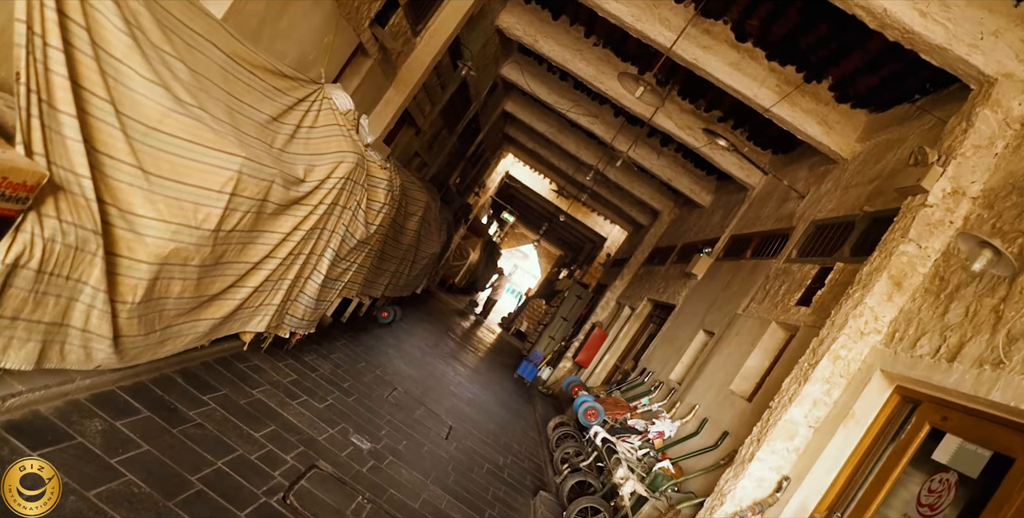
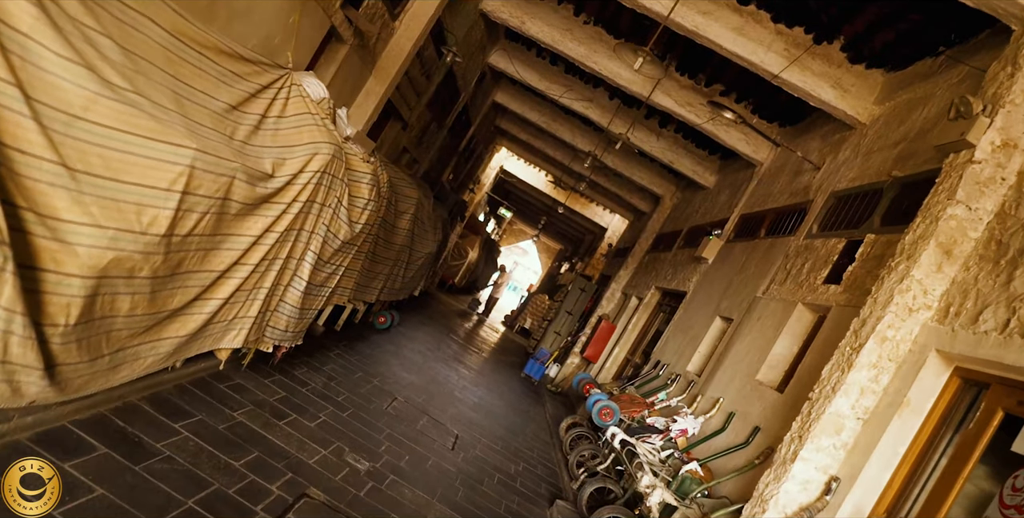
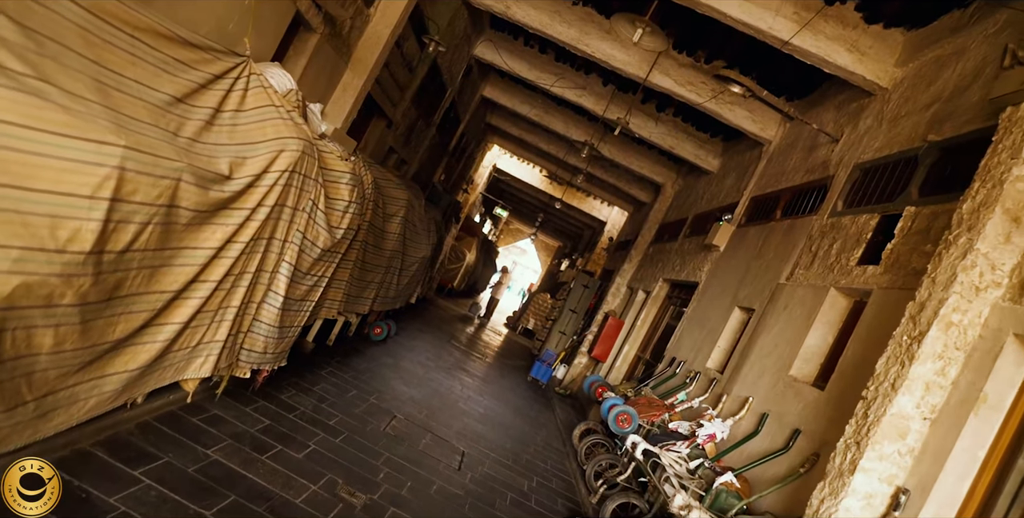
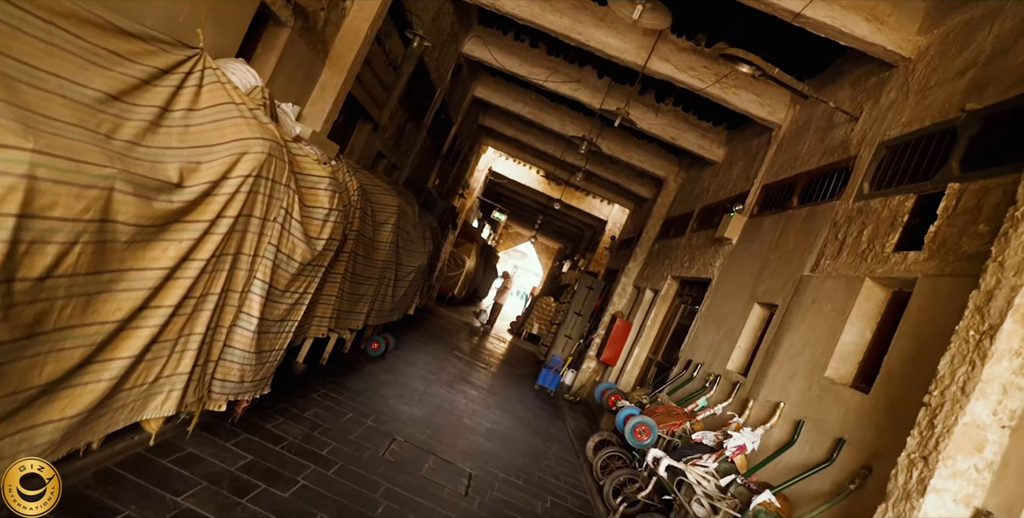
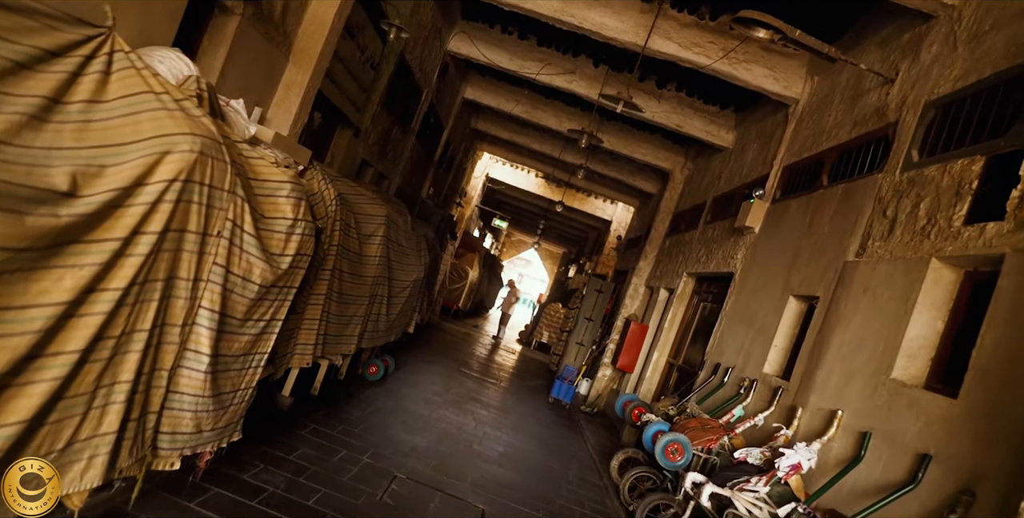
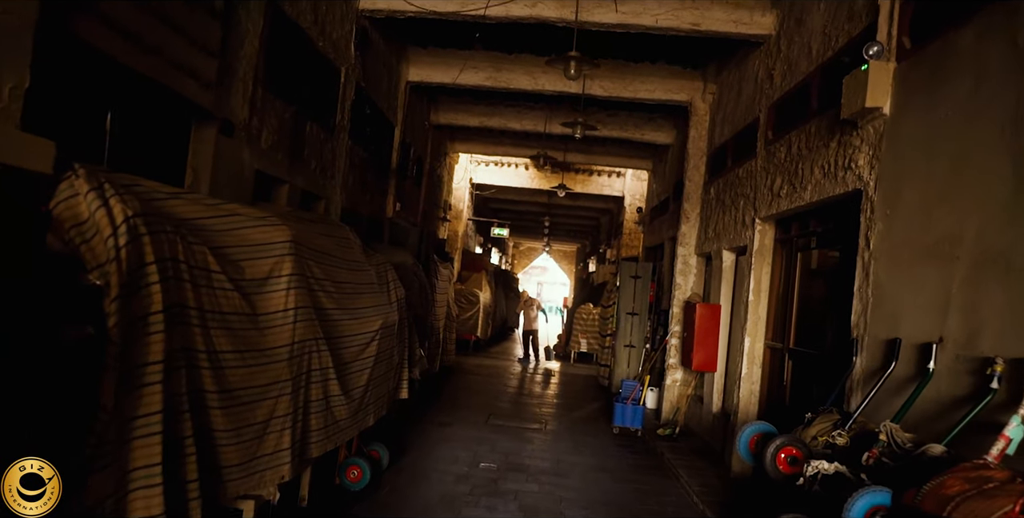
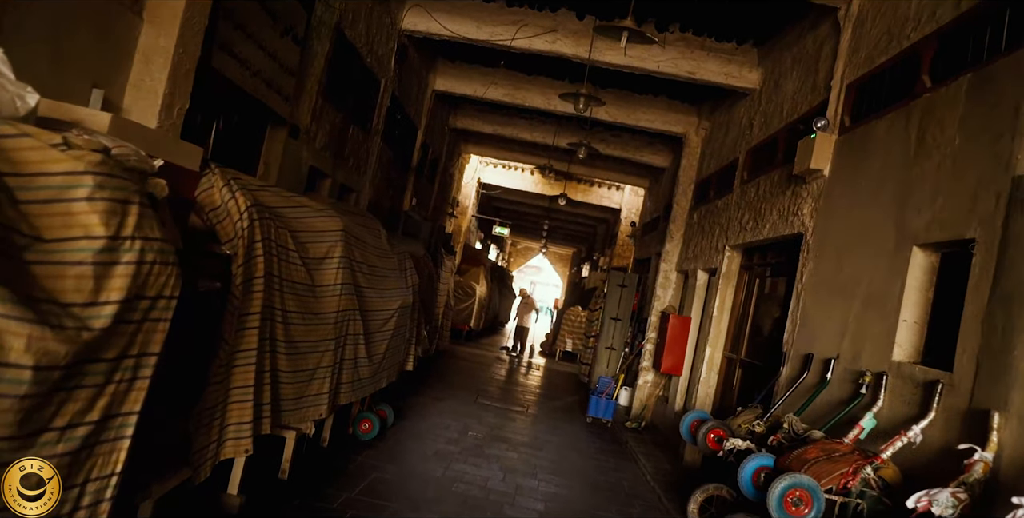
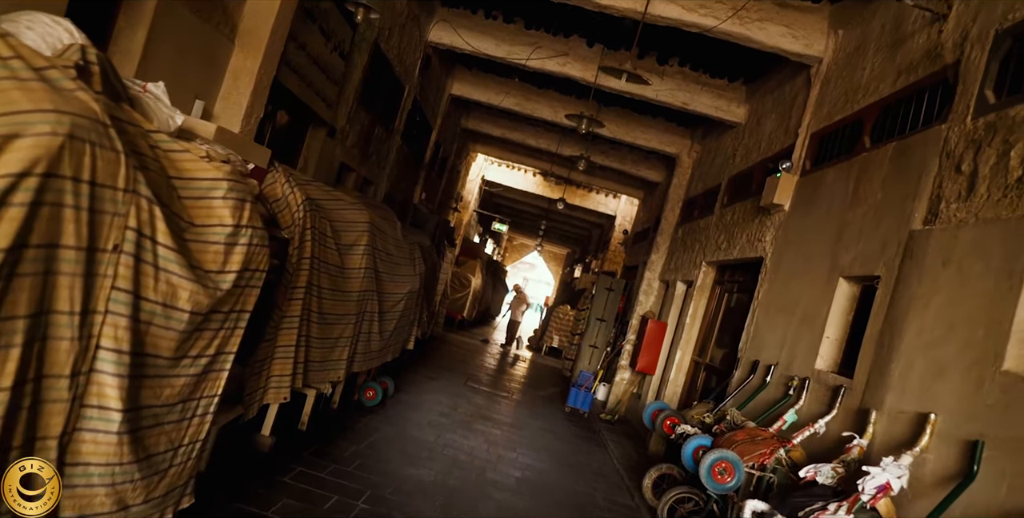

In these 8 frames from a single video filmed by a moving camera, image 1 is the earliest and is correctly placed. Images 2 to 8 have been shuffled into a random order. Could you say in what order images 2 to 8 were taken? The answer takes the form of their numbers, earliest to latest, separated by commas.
2, 3, 4, 5, 8, 7, 6
